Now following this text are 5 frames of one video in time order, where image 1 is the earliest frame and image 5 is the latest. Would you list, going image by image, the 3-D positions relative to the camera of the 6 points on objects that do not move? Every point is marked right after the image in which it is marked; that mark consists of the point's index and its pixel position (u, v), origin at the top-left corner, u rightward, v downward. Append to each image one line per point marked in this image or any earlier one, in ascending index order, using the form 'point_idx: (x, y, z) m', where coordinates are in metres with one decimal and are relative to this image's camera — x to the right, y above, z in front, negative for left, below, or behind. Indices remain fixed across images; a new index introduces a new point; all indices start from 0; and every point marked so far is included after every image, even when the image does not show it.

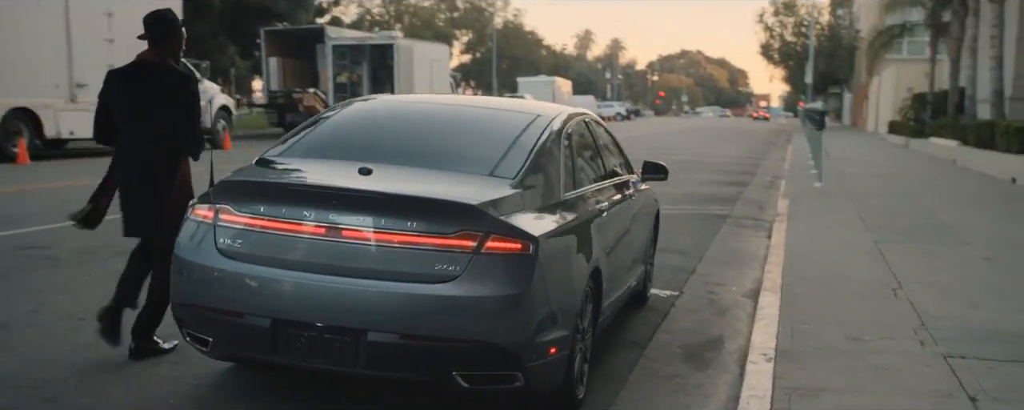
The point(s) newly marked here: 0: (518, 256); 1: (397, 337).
0: (0.0, -0.2, +3.9) m
1: (-0.4, -0.5, +3.8) m
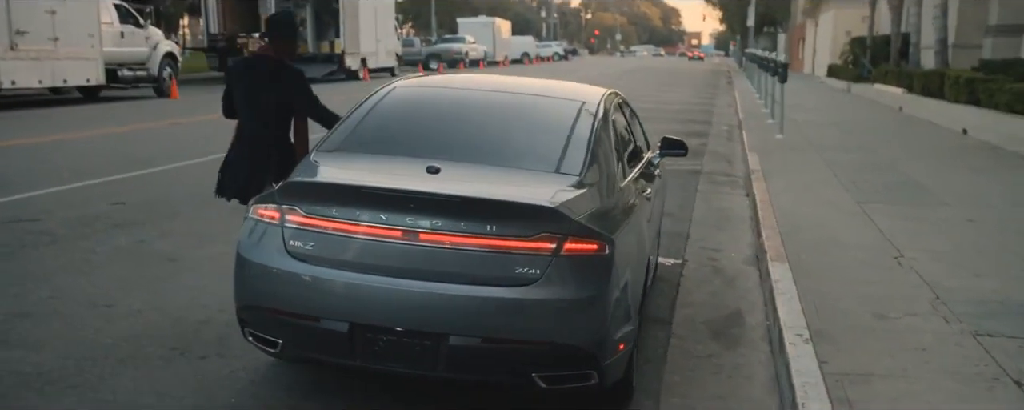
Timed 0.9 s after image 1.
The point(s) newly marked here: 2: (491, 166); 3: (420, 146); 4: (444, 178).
0: (+0.3, -0.2, +3.9) m
1: (-0.1, -0.5, +3.8) m
2: (-0.1, +0.2, +4.3) m
3: (-0.4, +0.2, +4.5) m
4: (-0.3, +0.1, +4.1) m
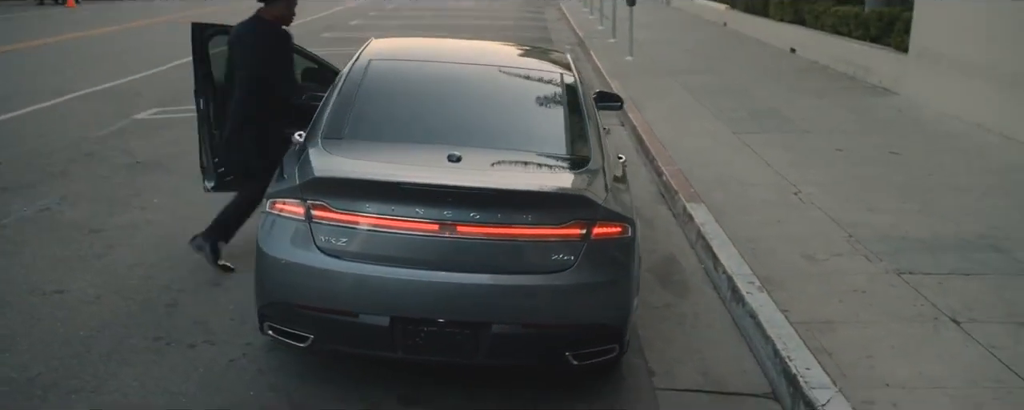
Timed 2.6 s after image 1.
0: (+0.4, -0.1, +4.1) m
1: (0.0, -0.5, +4.0) m
2: (-0.1, +0.2, +4.4) m
3: (-0.4, +0.3, +4.5) m
4: (-0.2, +0.1, +4.1) m
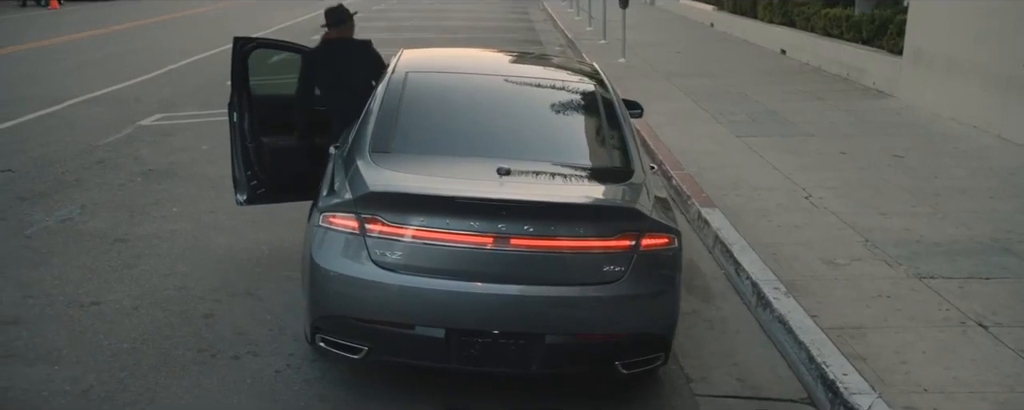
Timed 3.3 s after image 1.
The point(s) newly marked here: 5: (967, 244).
0: (+0.7, -0.2, +4.2) m
1: (+0.2, -0.5, +4.0) m
2: (+0.1, +0.2, +4.5) m
3: (-0.2, +0.3, +4.6) m
4: (0.0, +0.1, +4.2) m
5: (+3.1, -0.3, +6.7) m
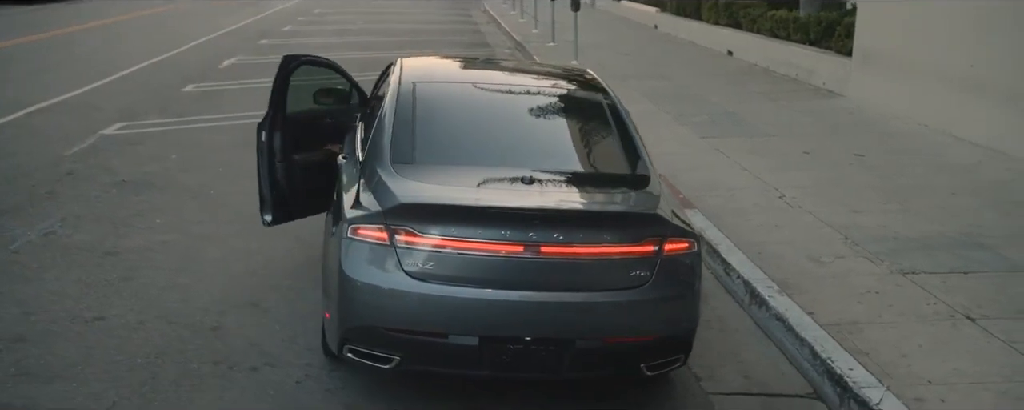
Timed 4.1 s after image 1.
0: (+0.8, -0.2, +4.3) m
1: (+0.4, -0.6, +4.1) m
2: (+0.2, +0.2, +4.6) m
3: (-0.2, +0.2, +4.7) m
4: (+0.1, +0.1, +4.3) m
5: (+3.0, -0.2, +7.0) m
